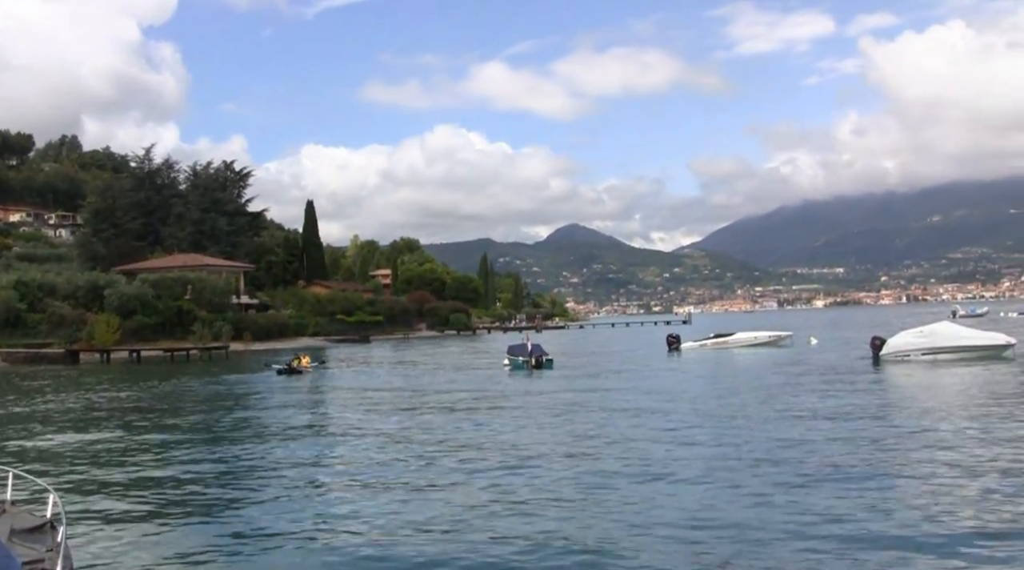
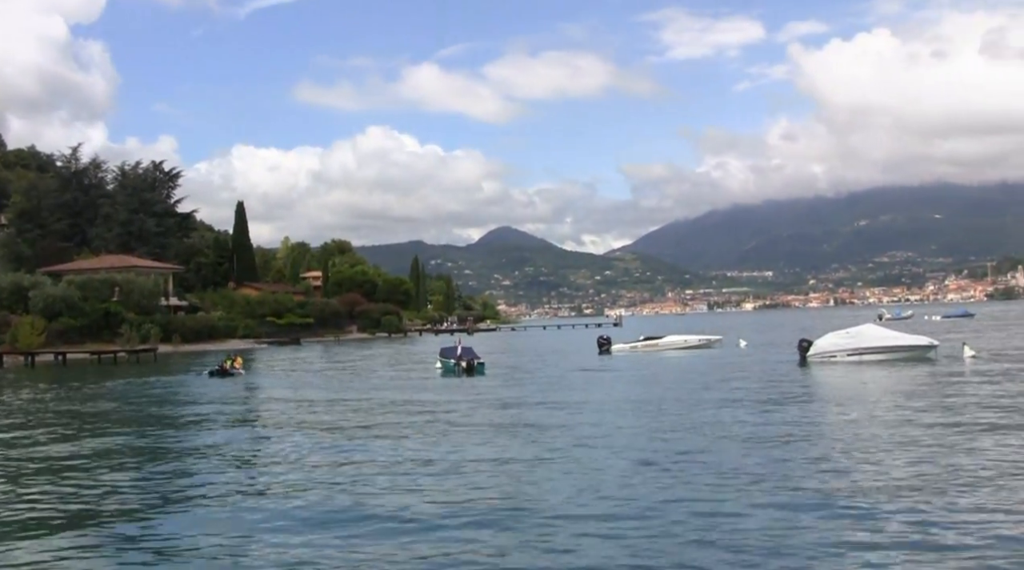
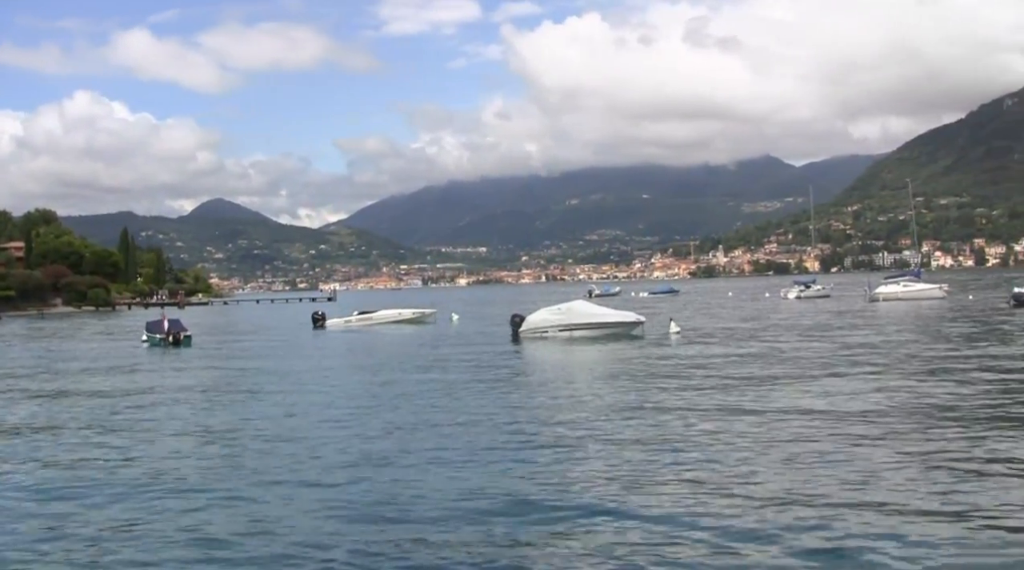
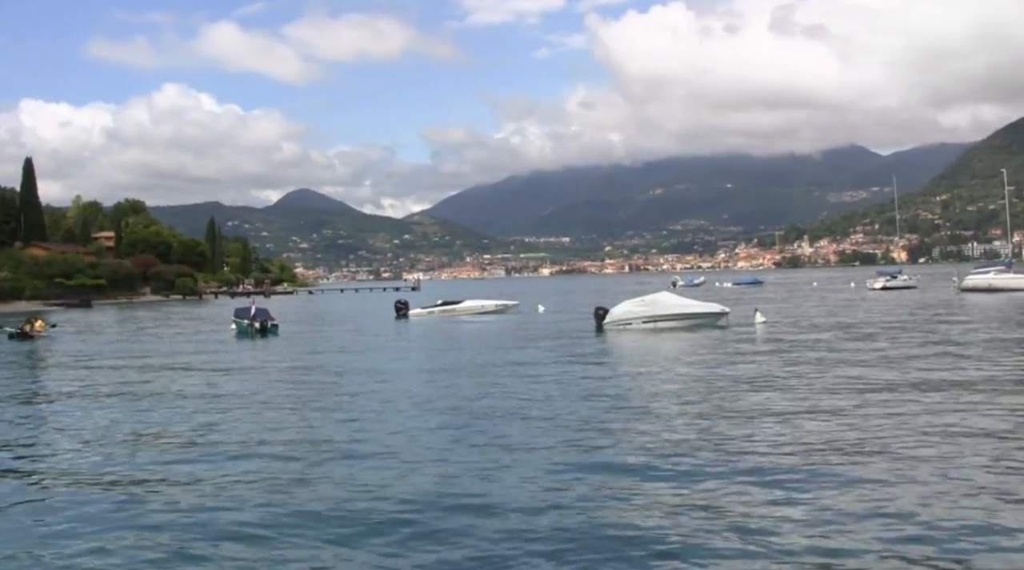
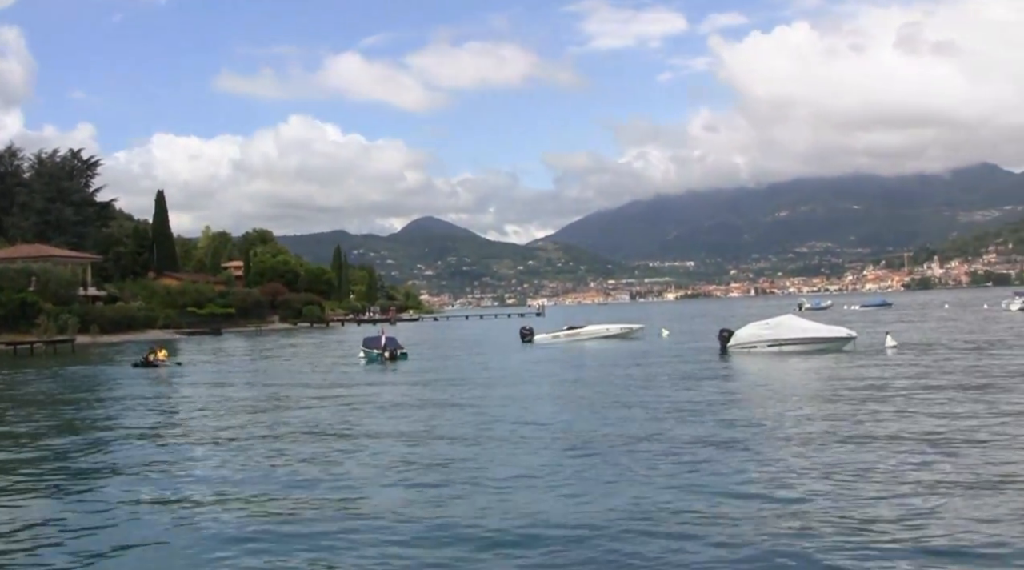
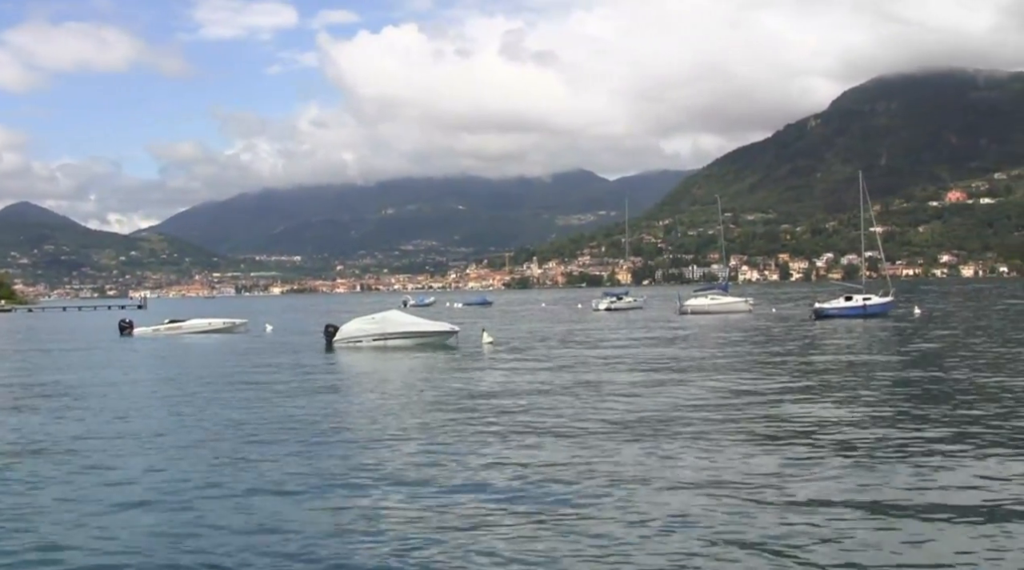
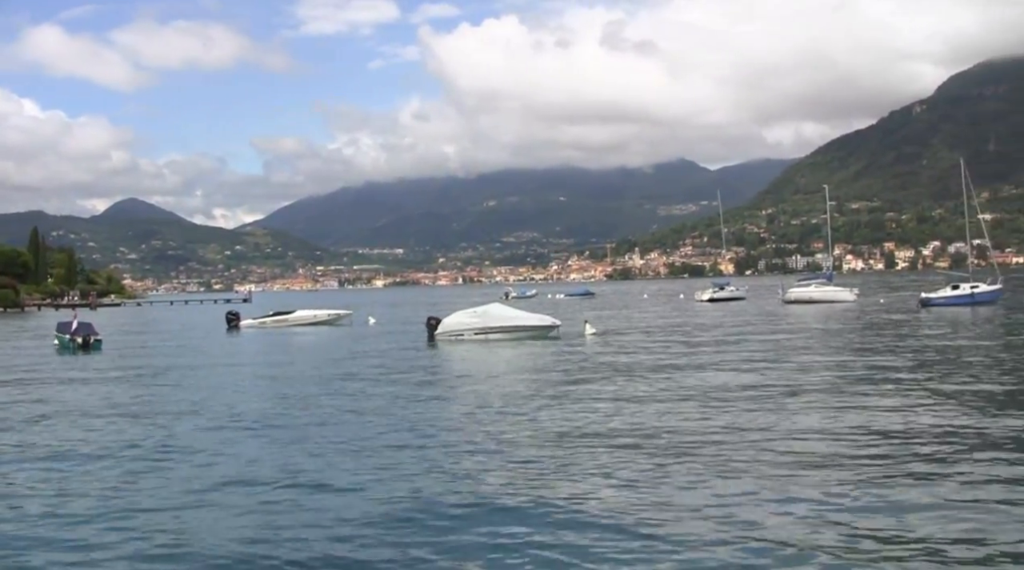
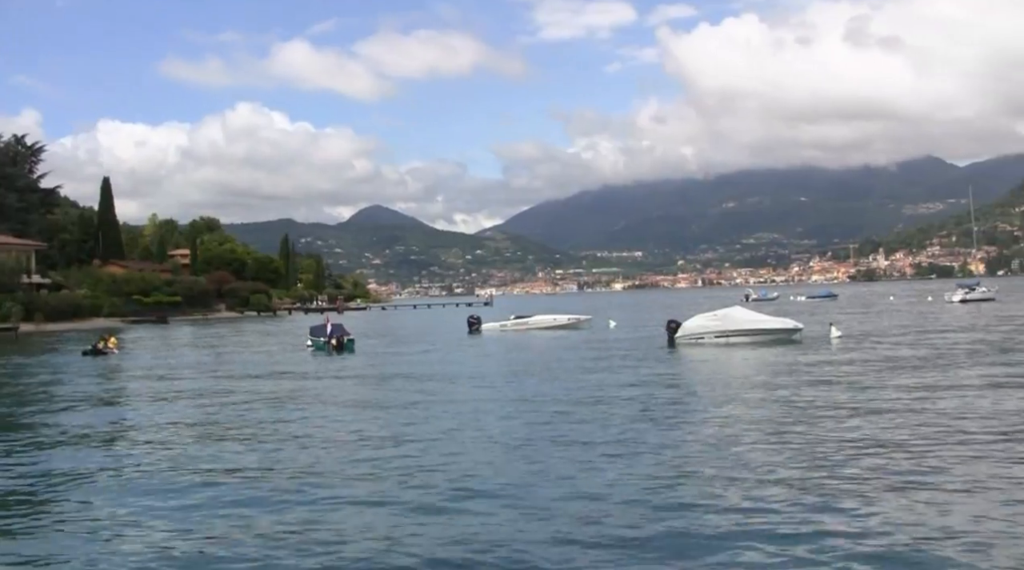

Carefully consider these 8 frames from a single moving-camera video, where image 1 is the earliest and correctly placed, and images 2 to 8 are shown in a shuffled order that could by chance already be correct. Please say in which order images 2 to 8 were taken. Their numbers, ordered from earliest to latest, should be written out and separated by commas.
2, 5, 8, 4, 3, 7, 6
